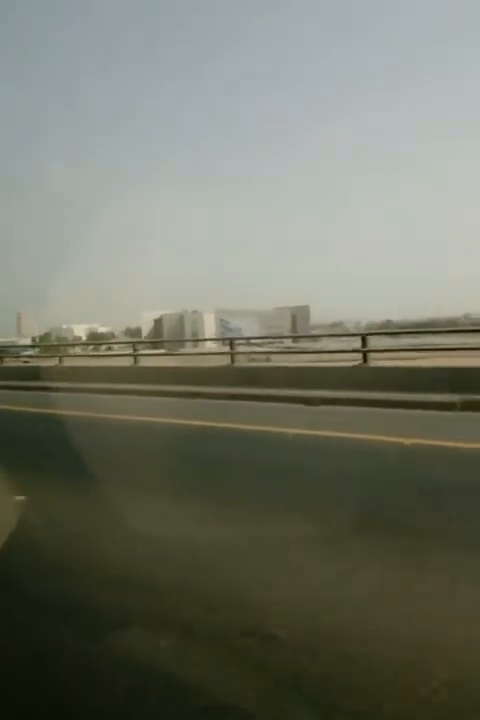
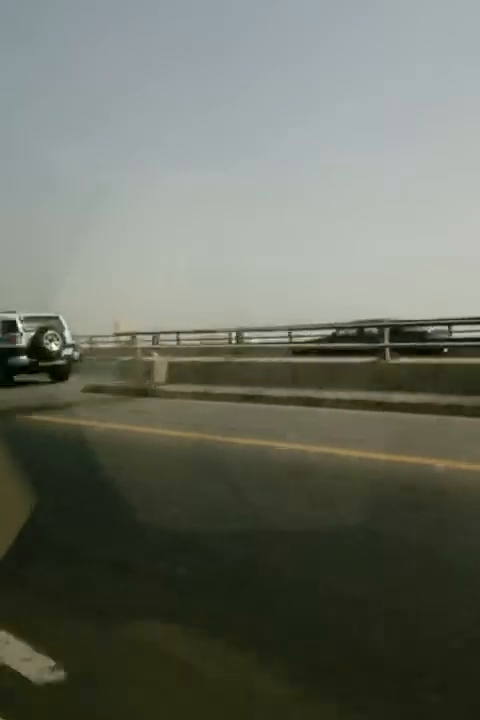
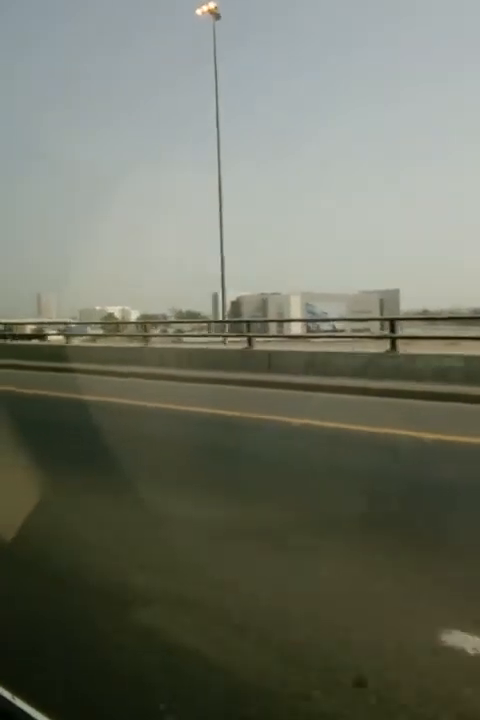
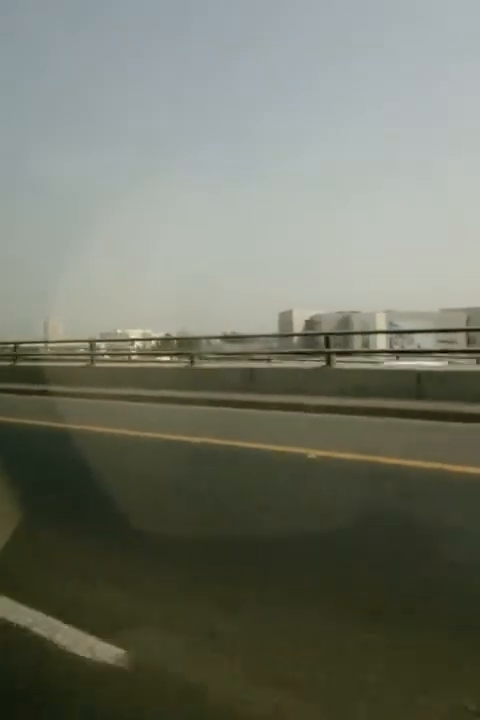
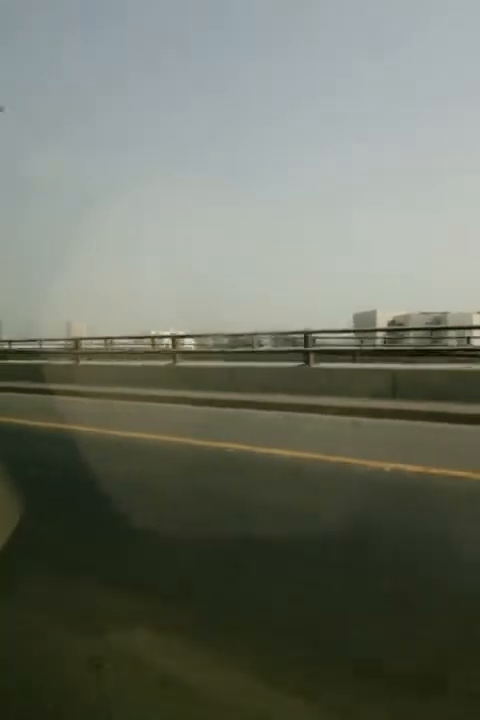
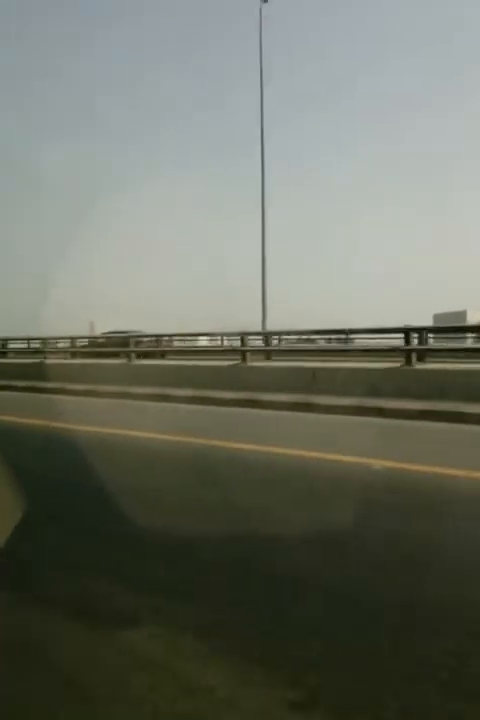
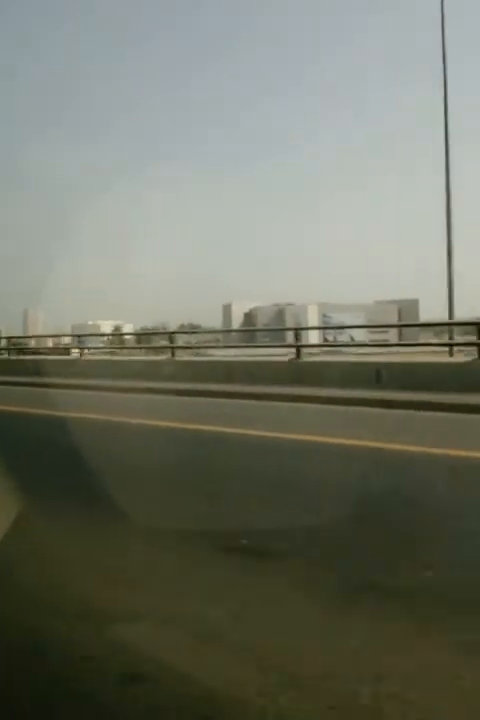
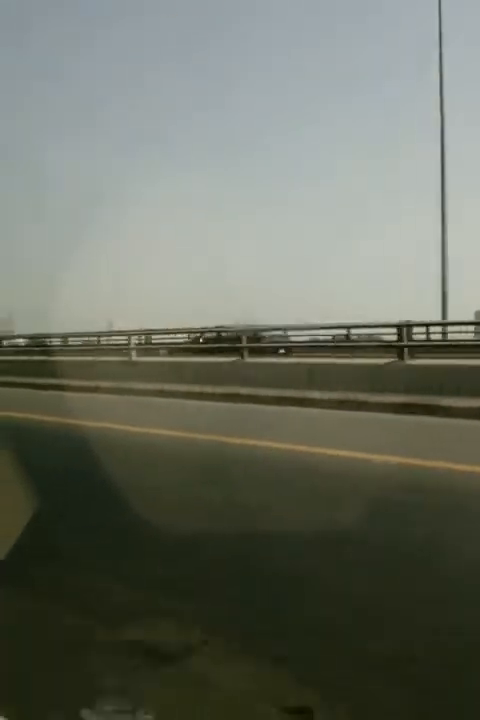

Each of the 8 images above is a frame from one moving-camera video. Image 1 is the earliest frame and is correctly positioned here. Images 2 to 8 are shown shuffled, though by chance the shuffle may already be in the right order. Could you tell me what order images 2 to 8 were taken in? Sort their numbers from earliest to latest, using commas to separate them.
3, 7, 4, 5, 6, 8, 2
